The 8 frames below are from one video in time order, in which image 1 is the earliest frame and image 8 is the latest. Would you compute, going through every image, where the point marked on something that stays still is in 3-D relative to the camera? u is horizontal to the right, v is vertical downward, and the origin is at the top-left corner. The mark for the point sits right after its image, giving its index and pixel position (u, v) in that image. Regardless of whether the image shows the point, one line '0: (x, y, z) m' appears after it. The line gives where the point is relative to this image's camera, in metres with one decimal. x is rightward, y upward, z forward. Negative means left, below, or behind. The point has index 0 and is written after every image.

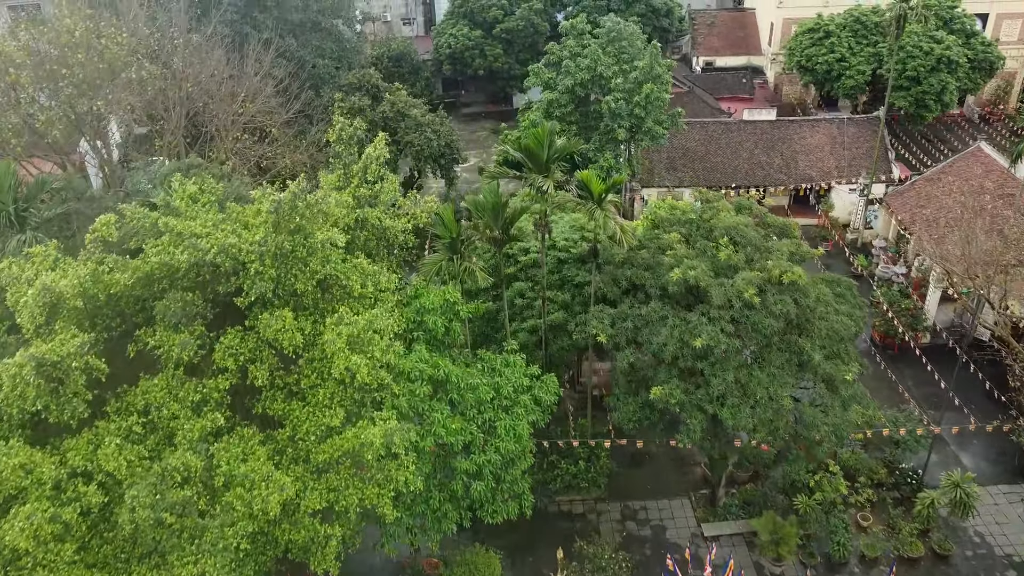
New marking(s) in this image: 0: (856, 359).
0: (+5.4, -1.1, +12.7) m
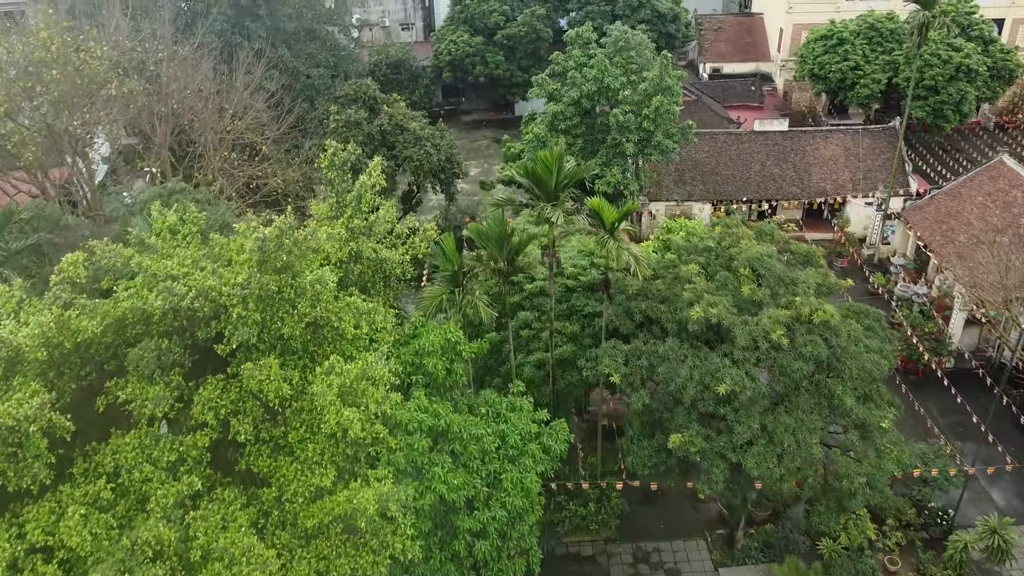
0: (+5.5, -1.6, +11.8) m
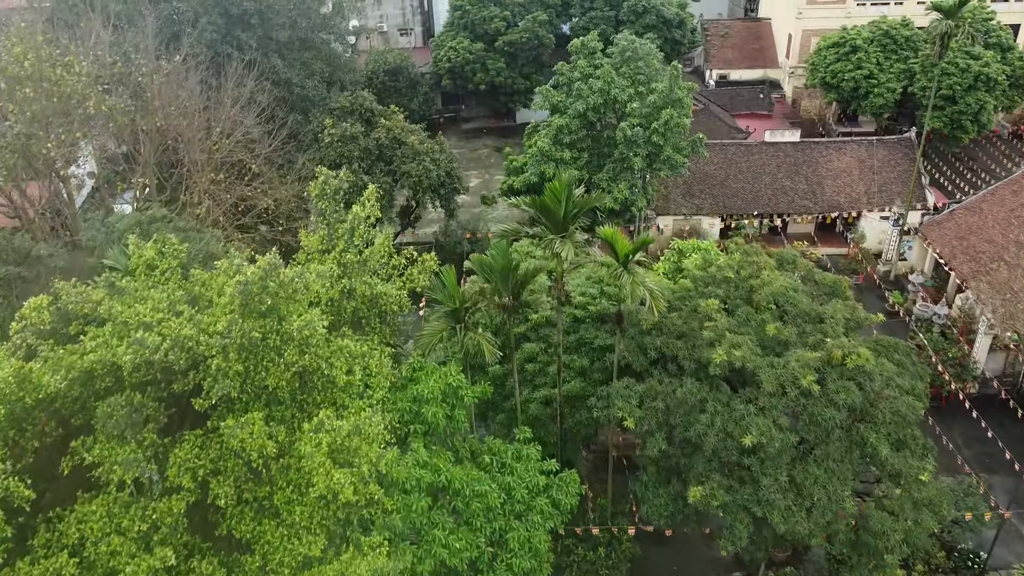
0: (+5.6, -2.1, +10.9) m
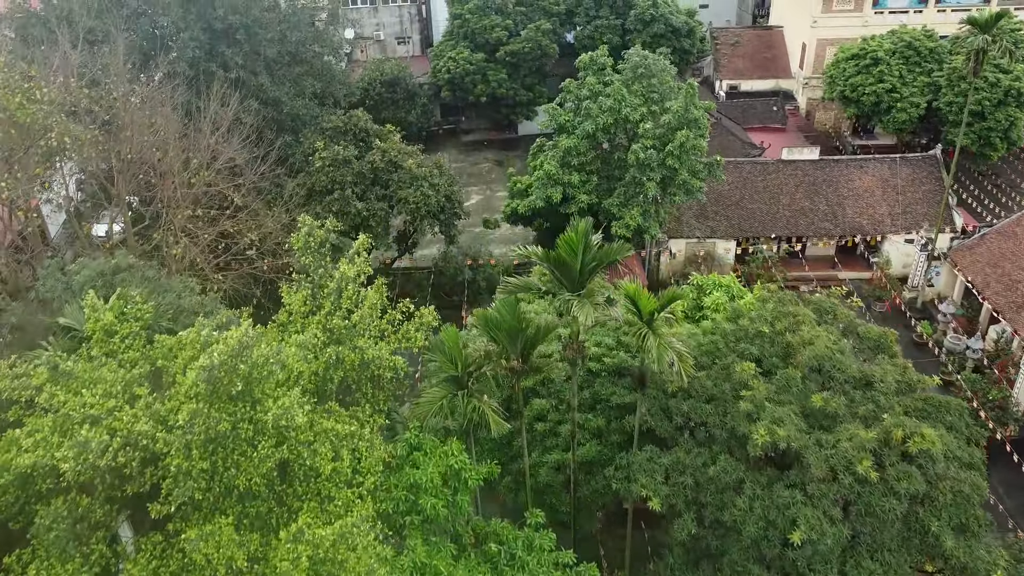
0: (+5.7, -2.9, +9.6) m
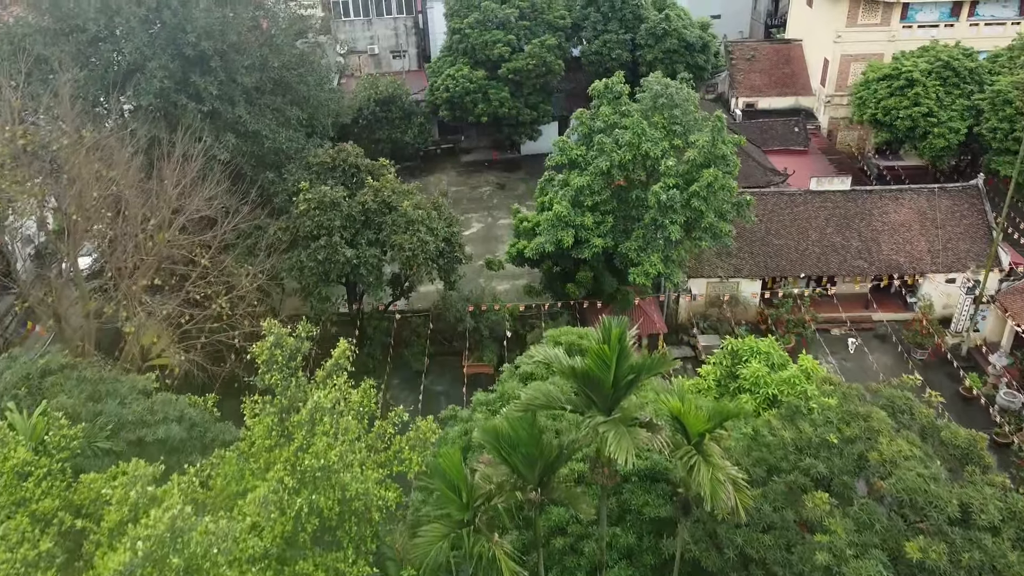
0: (+5.9, -4.0, +7.8) m
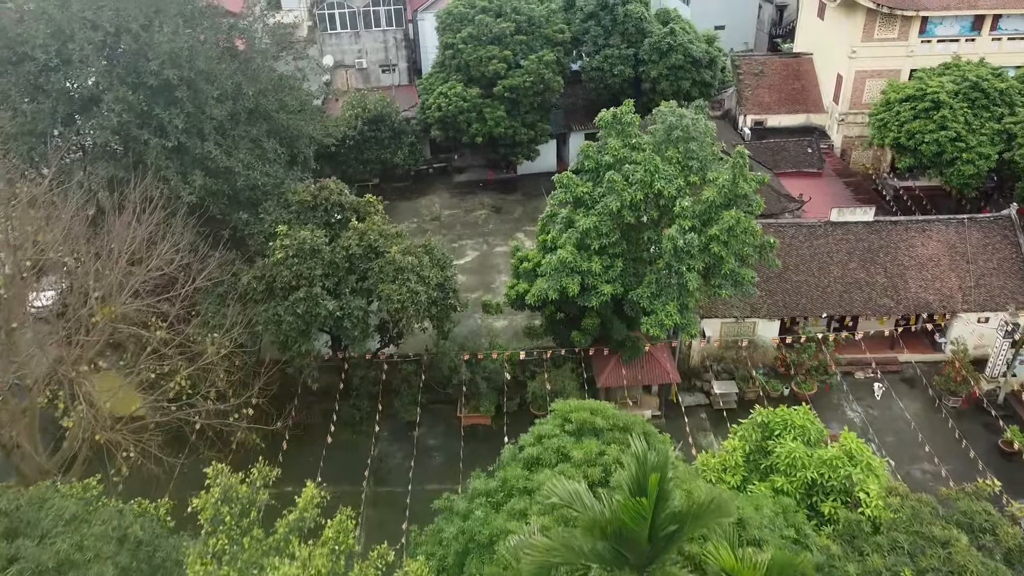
0: (+6.0, -5.0, +6.2) m
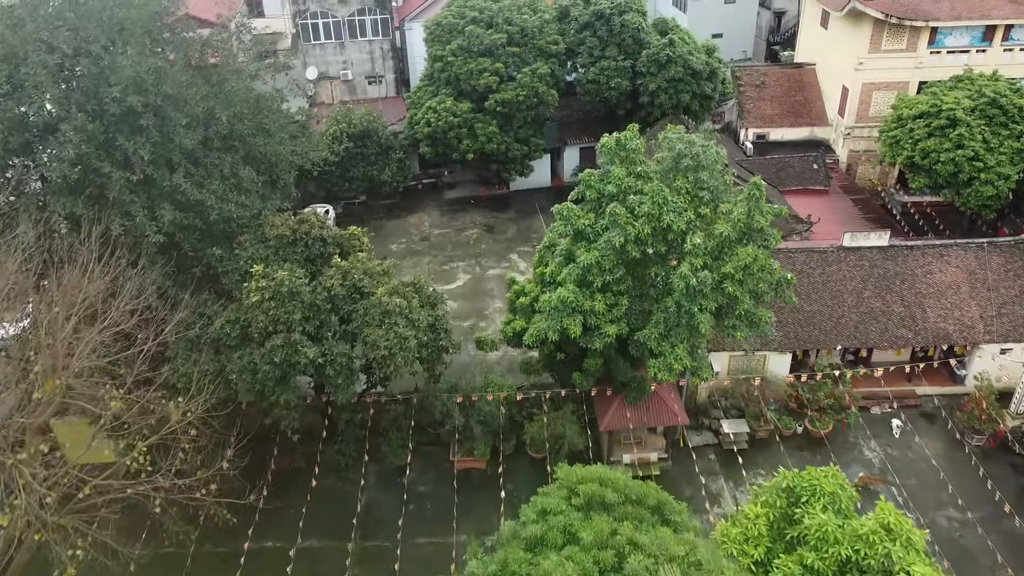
0: (+6.1, -5.6, +5.2) m
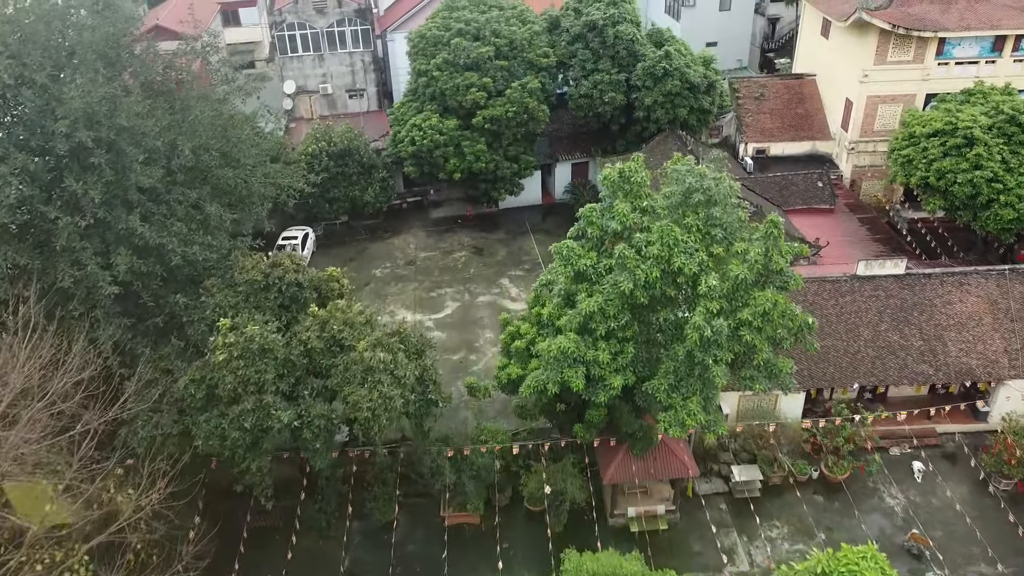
0: (+6.2, -6.4, +4.0) m
